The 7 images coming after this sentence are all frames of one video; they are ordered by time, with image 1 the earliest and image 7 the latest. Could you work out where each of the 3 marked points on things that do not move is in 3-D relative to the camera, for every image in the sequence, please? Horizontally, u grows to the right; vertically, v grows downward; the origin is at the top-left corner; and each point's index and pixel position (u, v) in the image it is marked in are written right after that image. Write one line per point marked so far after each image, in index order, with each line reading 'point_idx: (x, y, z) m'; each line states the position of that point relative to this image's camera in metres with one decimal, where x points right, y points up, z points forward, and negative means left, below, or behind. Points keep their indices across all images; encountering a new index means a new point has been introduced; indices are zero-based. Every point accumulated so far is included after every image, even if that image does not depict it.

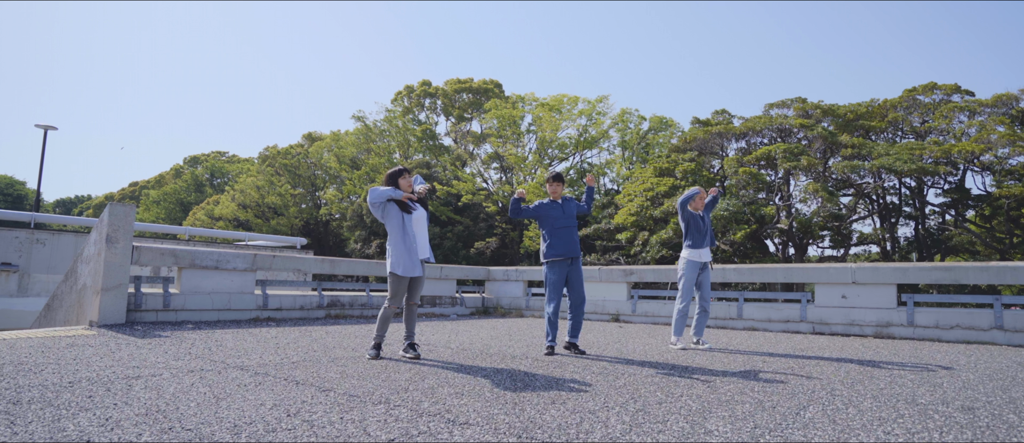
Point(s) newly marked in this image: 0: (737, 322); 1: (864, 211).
0: (+2.9, -1.3, +6.6) m
1: (+11.3, +0.2, +16.7) m
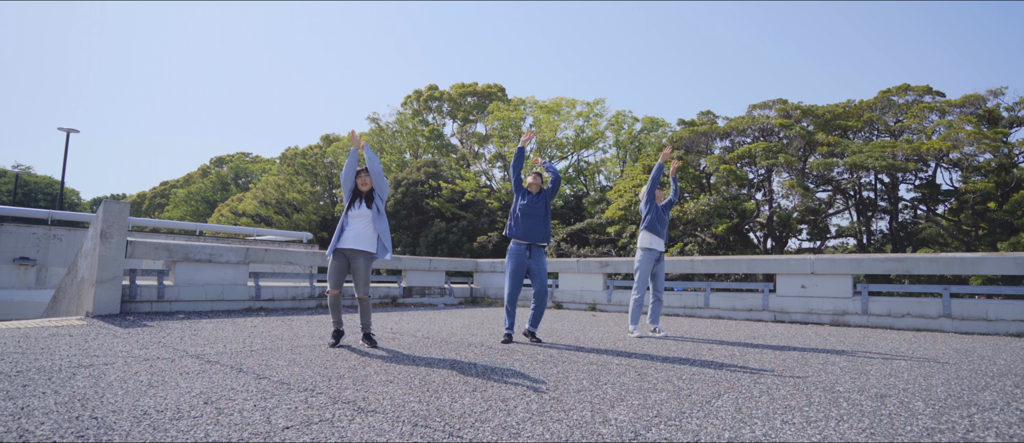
0: (+2.5, -1.2, +6.6) m
1: (+10.7, +0.5, +16.9) m
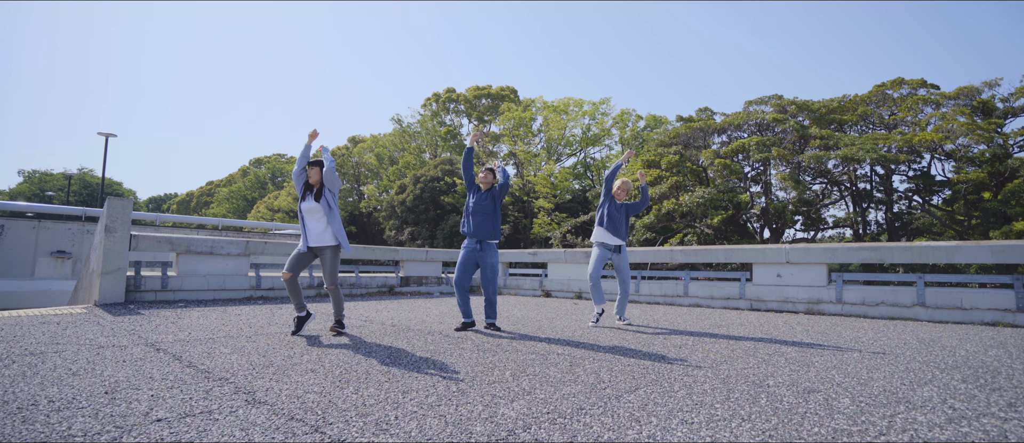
0: (+2.1, -1.0, +6.5) m
1: (+10.4, +0.8, +16.7) m
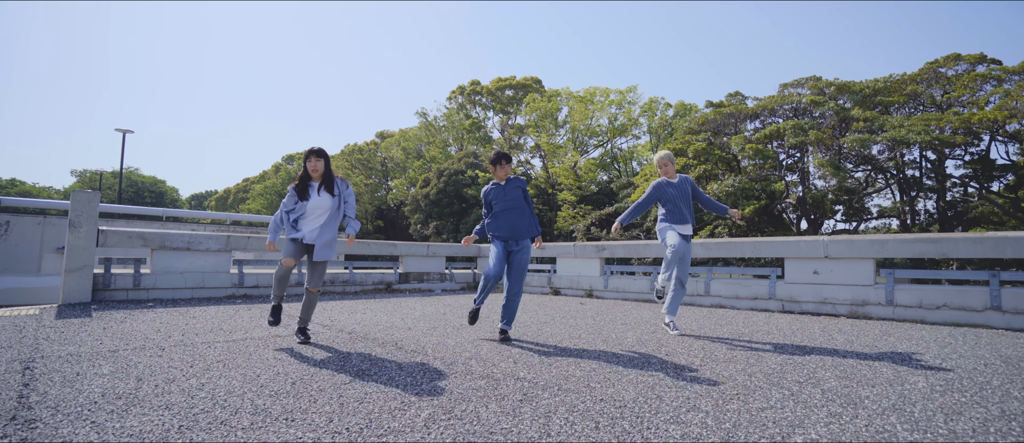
0: (+2.1, -0.9, +5.7) m
1: (+10.9, +1.1, +15.4) m
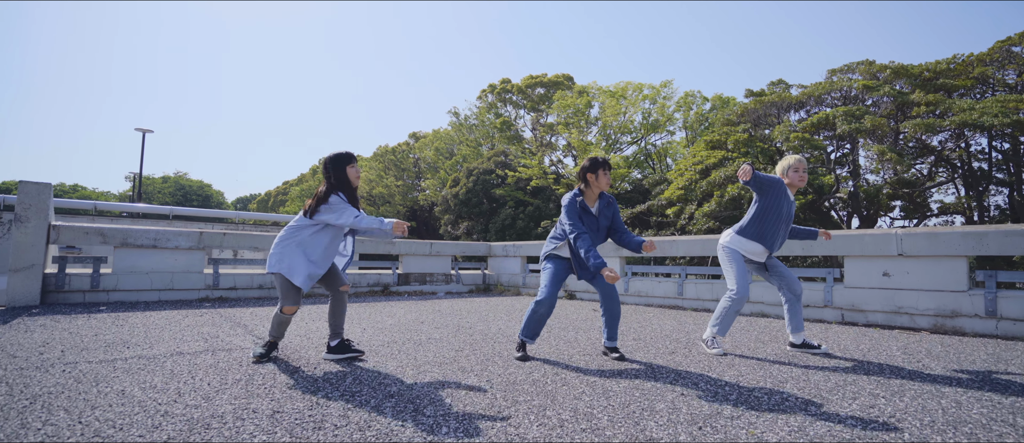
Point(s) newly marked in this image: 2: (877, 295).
0: (+2.1, -0.8, +4.8) m
1: (+11.5, +1.2, +13.9) m
2: (+2.8, -0.6, +4.0) m
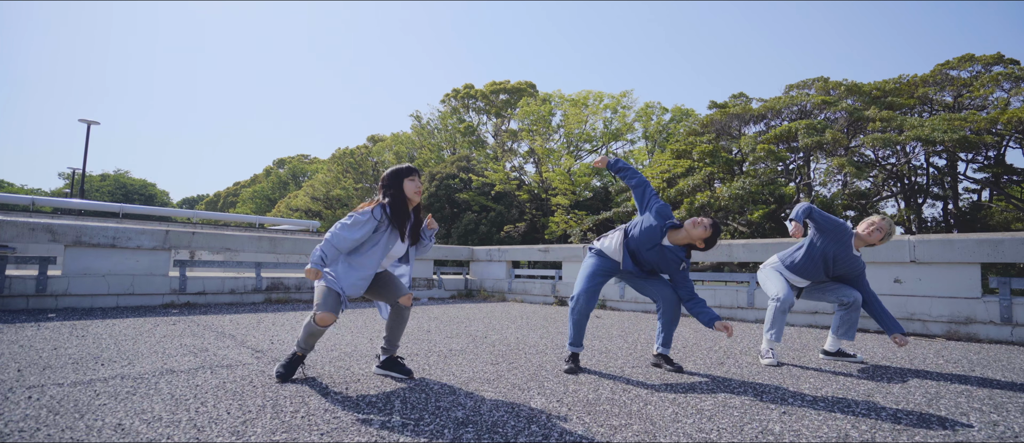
0: (+2.1, -0.9, +4.7) m
1: (+10.8, +0.9, +14.5) m
2: (+2.9, -0.6, +3.9) m
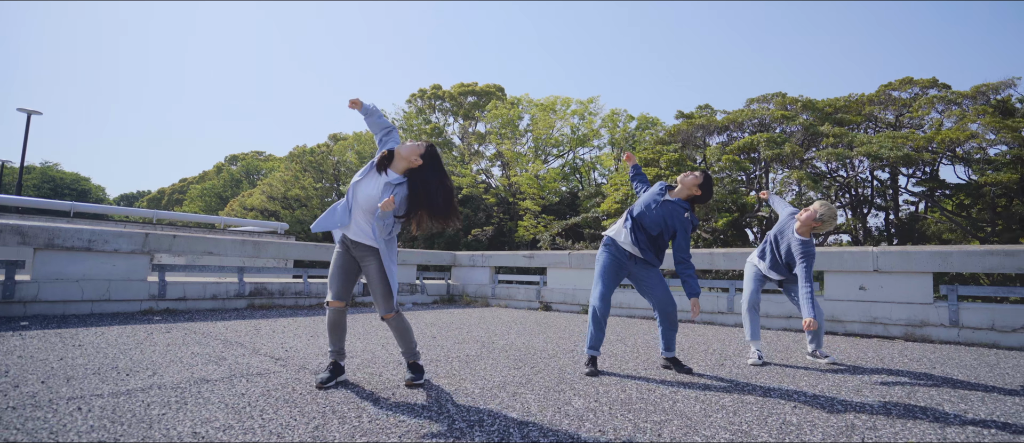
0: (+2.1, -0.9, +4.9) m
1: (+10.0, +0.7, +15.4) m
2: (+2.9, -0.7, +4.3) m
